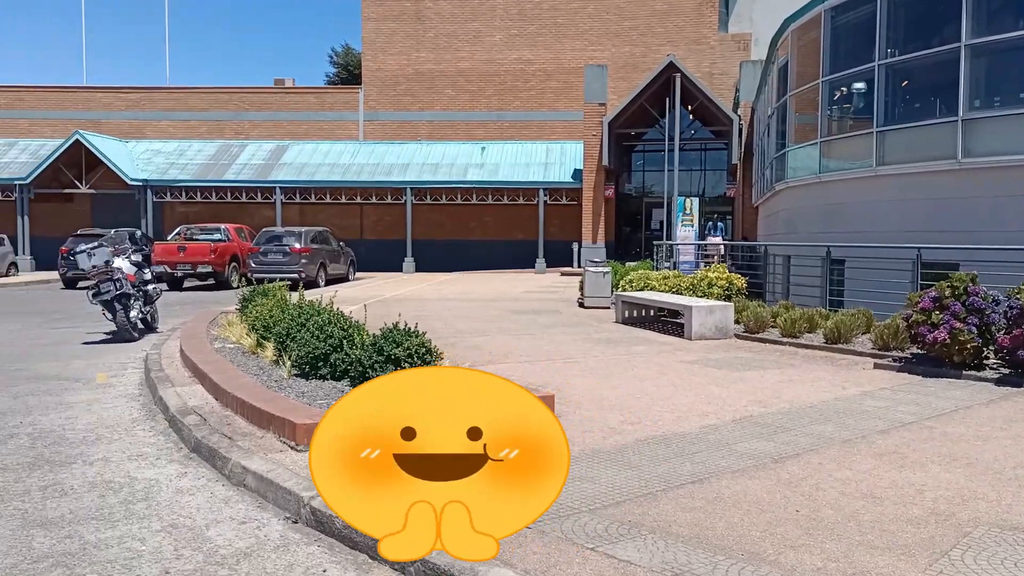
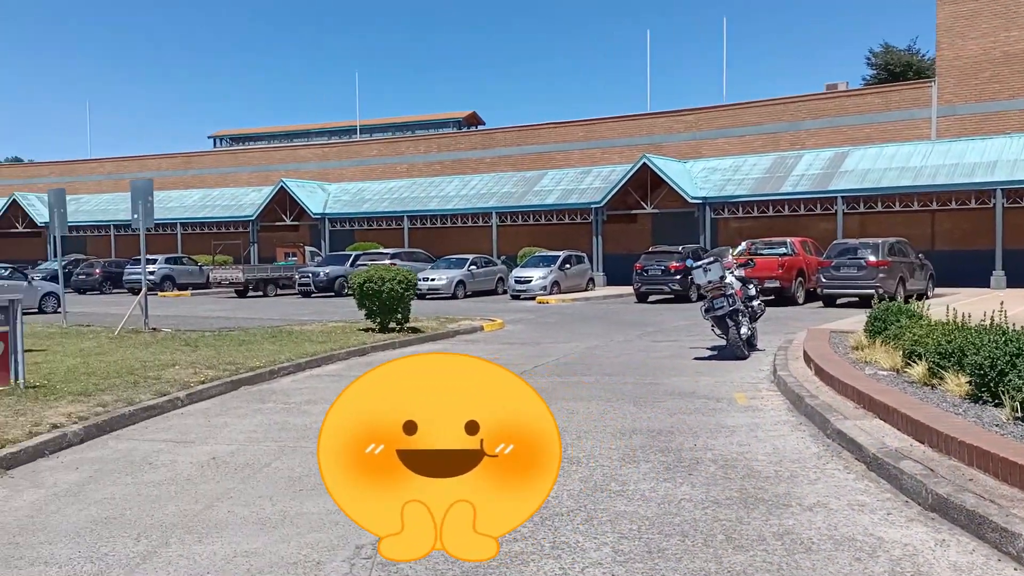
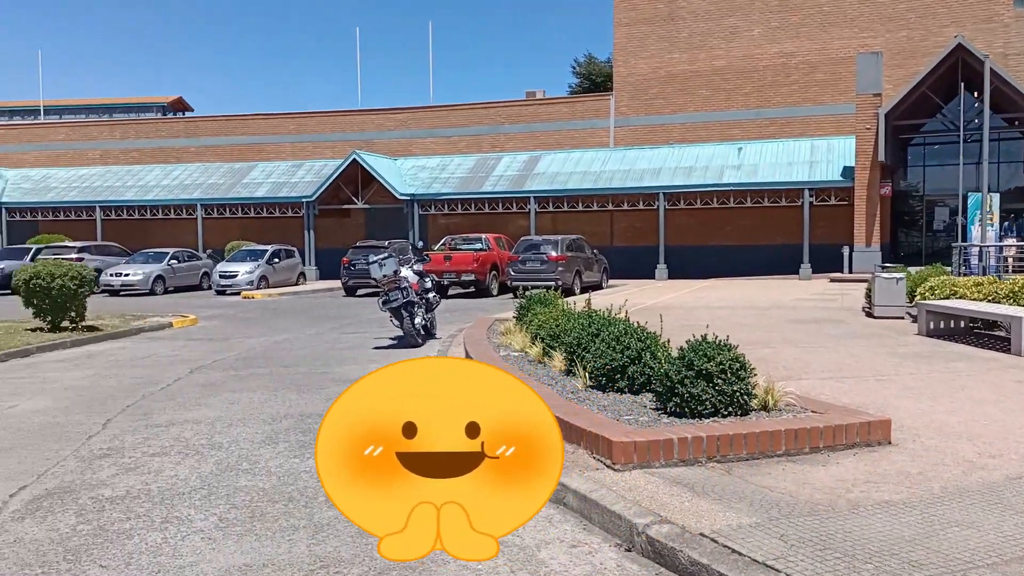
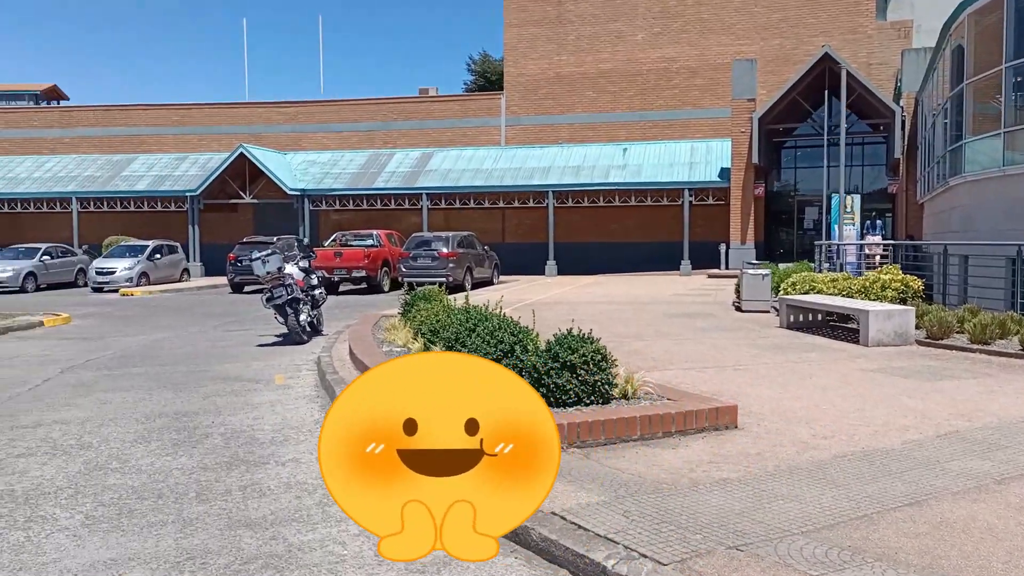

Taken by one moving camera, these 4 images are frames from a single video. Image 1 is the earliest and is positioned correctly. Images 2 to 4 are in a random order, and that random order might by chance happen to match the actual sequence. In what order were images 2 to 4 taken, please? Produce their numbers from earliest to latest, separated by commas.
4, 3, 2
